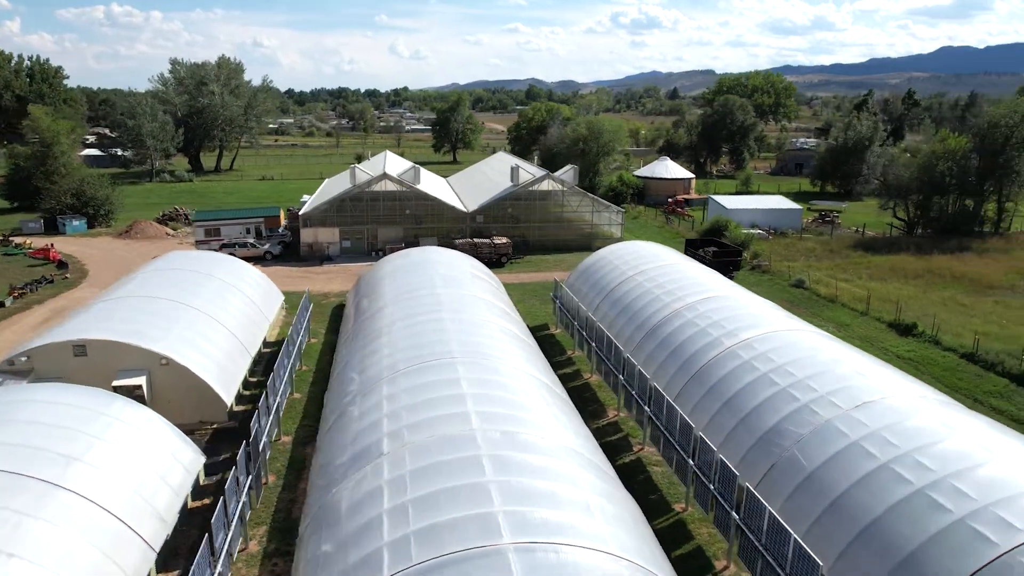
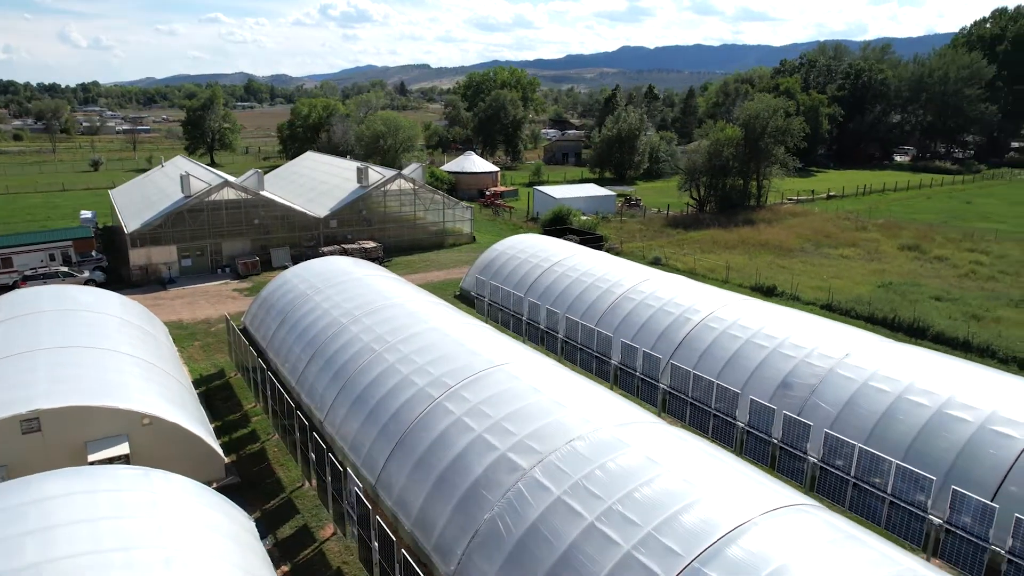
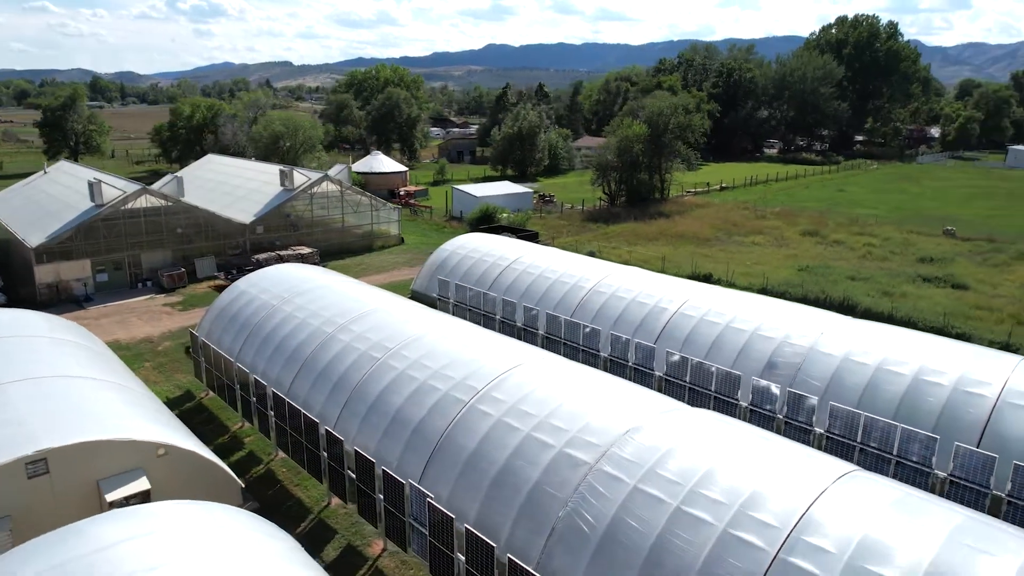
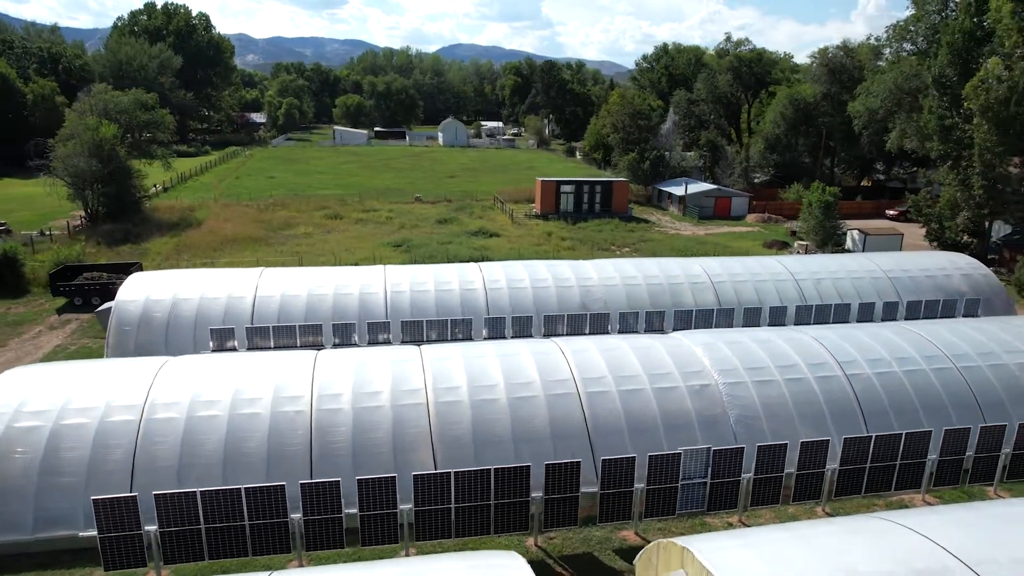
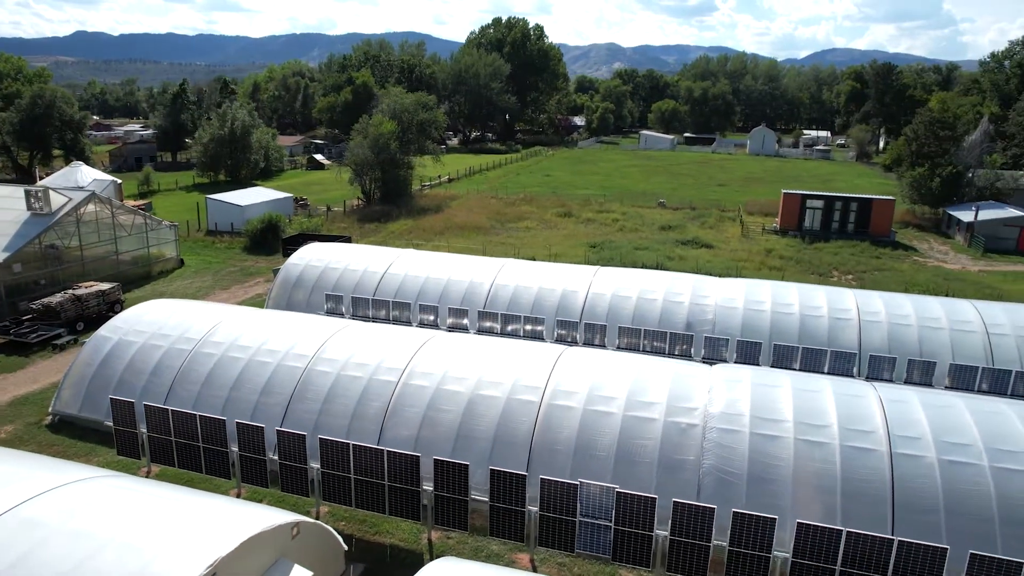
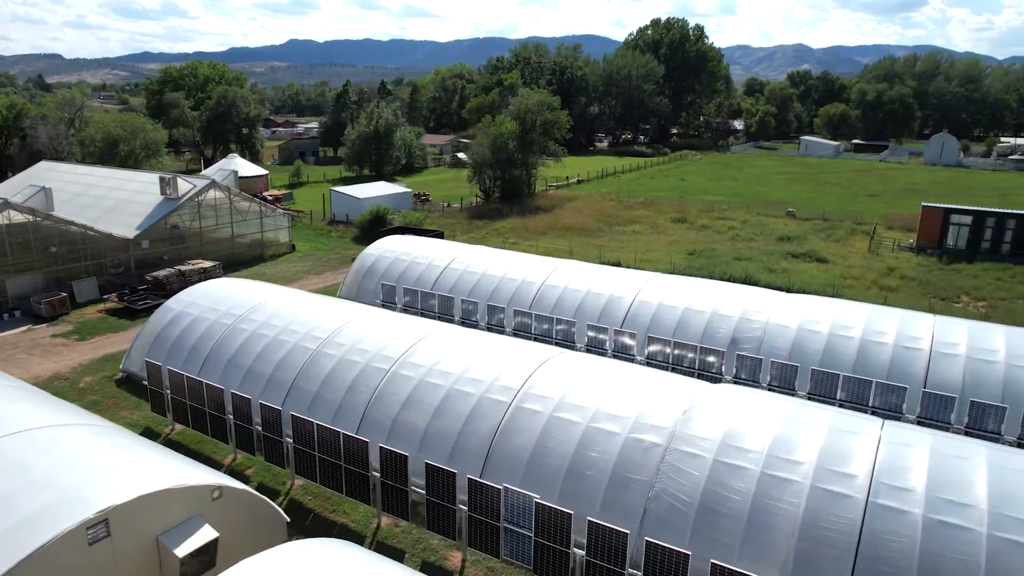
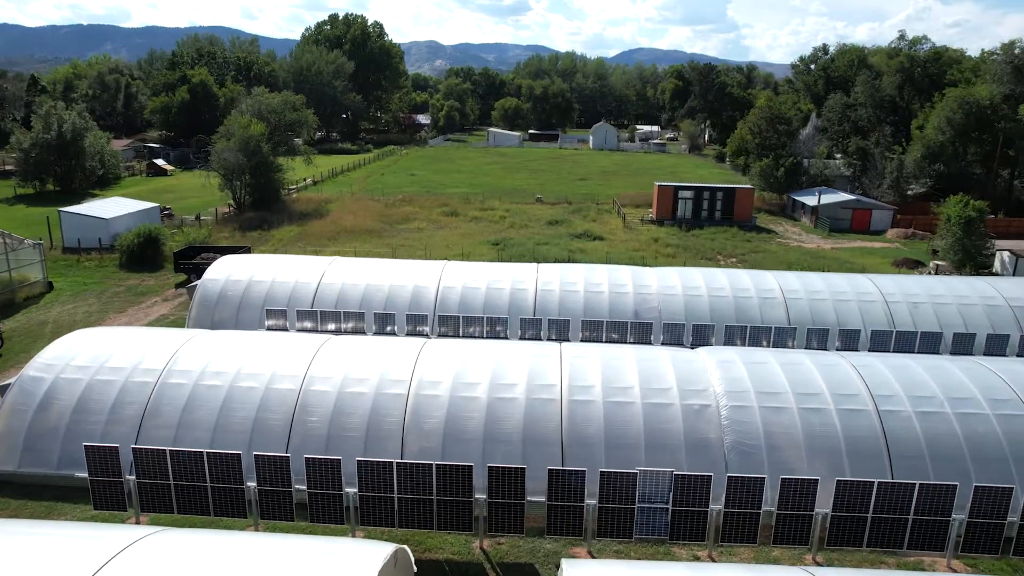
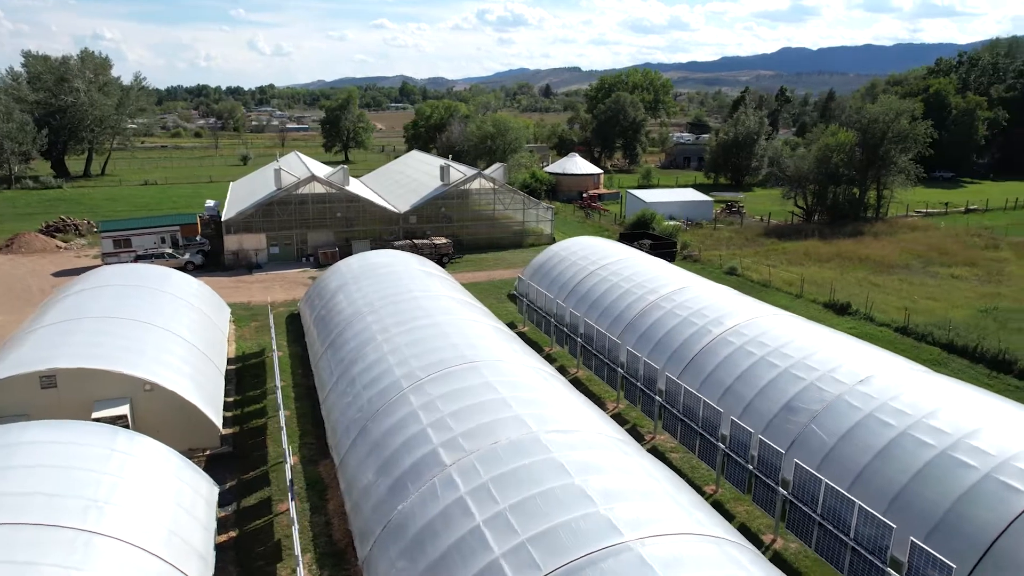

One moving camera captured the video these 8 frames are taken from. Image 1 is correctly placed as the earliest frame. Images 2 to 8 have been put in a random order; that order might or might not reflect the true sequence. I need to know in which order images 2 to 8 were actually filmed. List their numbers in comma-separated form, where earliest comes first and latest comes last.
8, 2, 3, 6, 5, 7, 4
